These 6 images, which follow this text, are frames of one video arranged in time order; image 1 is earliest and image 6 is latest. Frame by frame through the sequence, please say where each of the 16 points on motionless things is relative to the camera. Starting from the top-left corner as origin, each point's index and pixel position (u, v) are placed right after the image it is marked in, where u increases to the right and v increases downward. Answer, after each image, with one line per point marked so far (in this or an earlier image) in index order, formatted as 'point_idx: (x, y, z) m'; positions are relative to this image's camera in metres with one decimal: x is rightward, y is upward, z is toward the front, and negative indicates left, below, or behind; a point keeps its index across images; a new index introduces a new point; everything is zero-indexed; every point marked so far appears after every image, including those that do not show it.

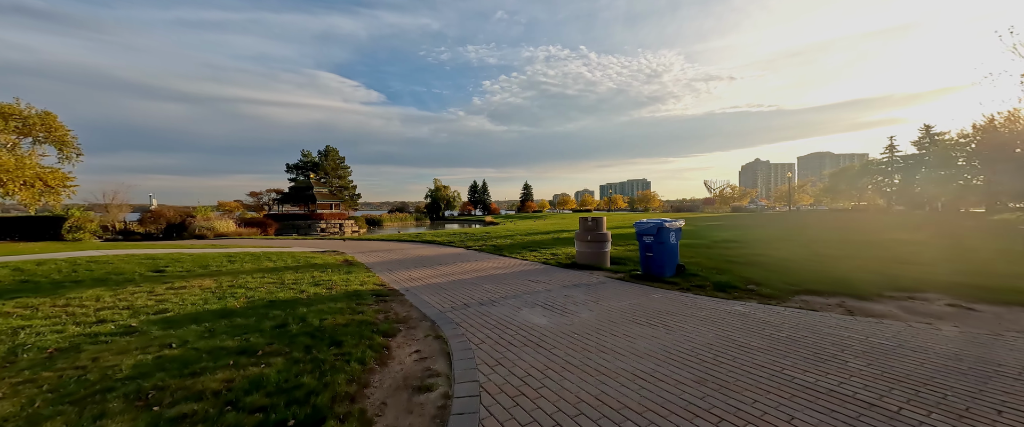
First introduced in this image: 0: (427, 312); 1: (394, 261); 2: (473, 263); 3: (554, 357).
0: (-1.3, -1.5, +5.1) m
1: (-4.0, -1.6, +11.2) m
2: (-1.2, -1.5, +9.9) m
3: (+0.4, -1.5, +3.5) m
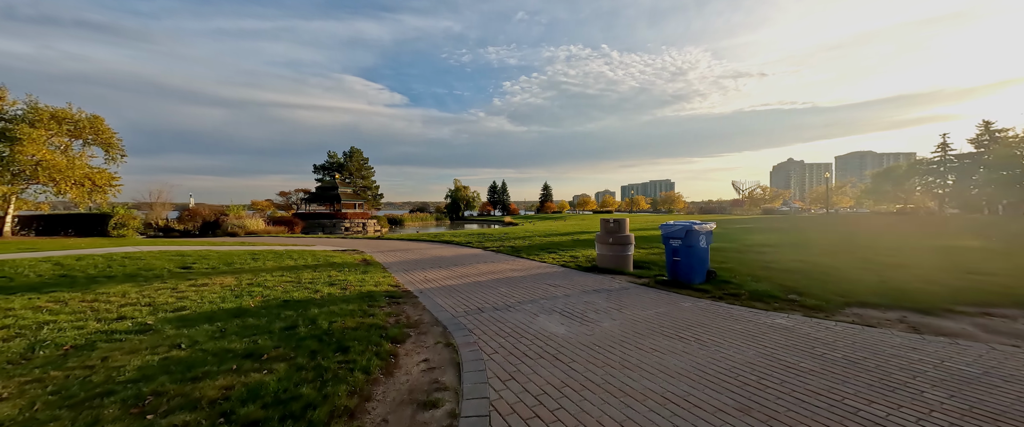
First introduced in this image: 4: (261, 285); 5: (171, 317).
0: (-1.1, -1.5, +4.9) m
1: (-3.4, -1.6, +11.1) m
2: (-0.6, -1.5, +9.7) m
3: (+0.6, -1.5, +3.2) m
4: (-5.1, -1.4, +6.8) m
5: (-4.7, -1.4, +4.6) m
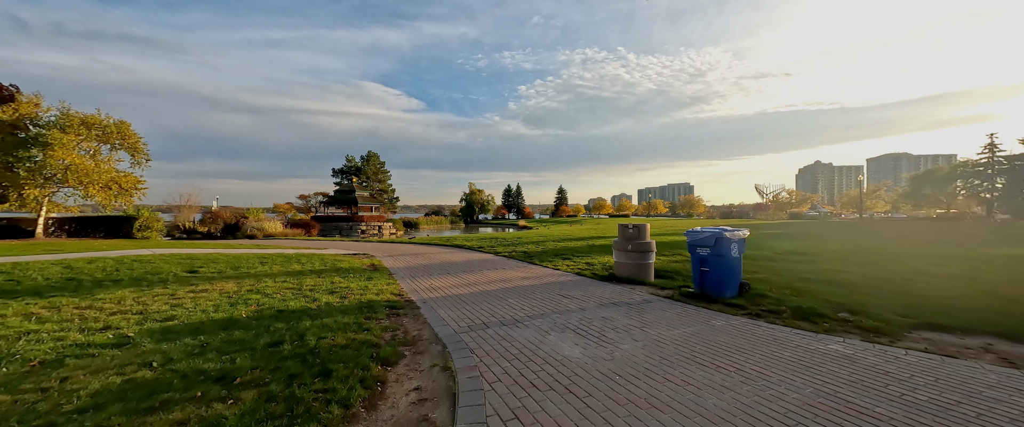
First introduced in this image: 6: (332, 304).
0: (-1.0, -1.6, +4.4) m
1: (-3.0, -1.7, +10.8) m
2: (-0.3, -1.6, +9.2) m
3: (+0.6, -1.6, +2.7) m
4: (-4.9, -1.5, +6.5) m
5: (-4.6, -1.5, +4.3) m
6: (-3.0, -1.5, +5.5) m
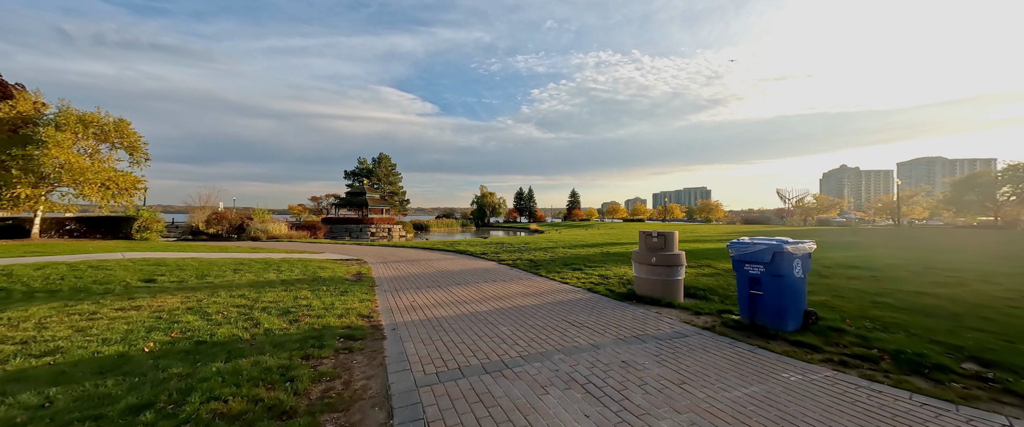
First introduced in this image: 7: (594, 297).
0: (-1.1, -1.6, +3.1) m
1: (-2.9, -1.8, +9.6) m
2: (-0.3, -1.7, +7.9) m
3: (+0.4, -1.6, +1.3) m
4: (-4.9, -1.5, +5.4) m
5: (-4.7, -1.5, +3.2) m
6: (-3.1, -1.5, +4.3) m
7: (+1.7, -1.7, +6.8) m
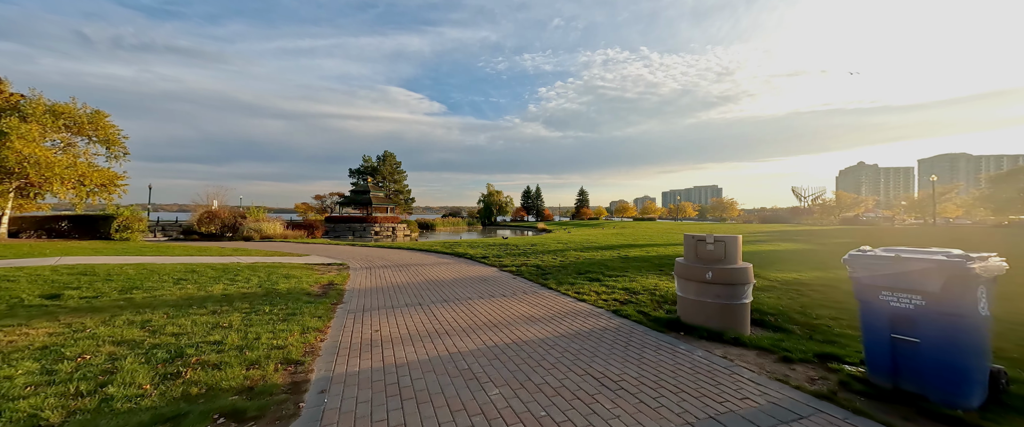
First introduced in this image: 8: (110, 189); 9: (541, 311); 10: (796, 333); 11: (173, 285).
0: (-1.2, -1.6, +1.4) m
1: (-2.8, -1.7, +7.9) m
2: (-0.3, -1.7, +6.2) m
3: (+0.3, -1.6, -0.4) m
4: (-5.0, -1.5, +3.7) m
5: (-4.8, -1.5, +1.5) m
6: (-3.1, -1.5, +2.6) m
7: (+1.7, -1.6, +5.0) m
8: (-22.3, +1.3, +18.7) m
9: (+0.5, -1.6, +5.7) m
10: (+3.7, -1.5, +4.4) m
11: (-7.2, -1.5, +7.2) m
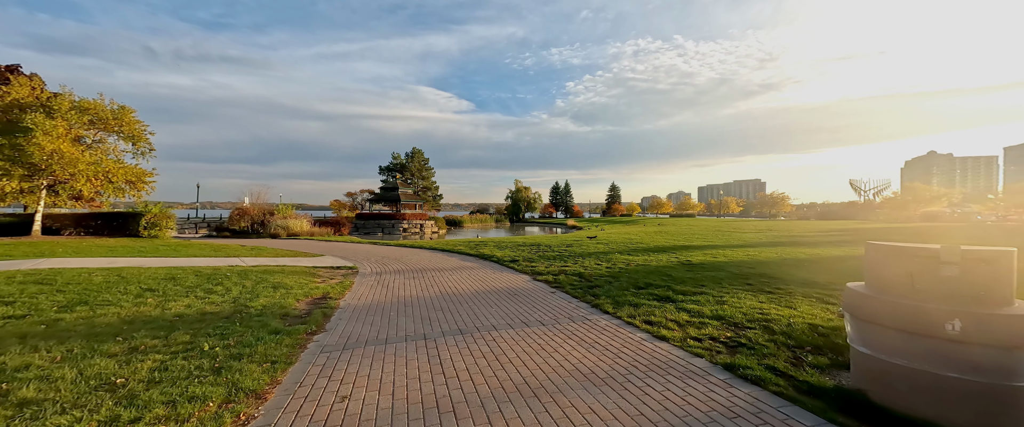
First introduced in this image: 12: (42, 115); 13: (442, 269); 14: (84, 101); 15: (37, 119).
0: (-1.0, -1.6, -0.4) m
1: (-2.1, -1.7, +6.2) m
2: (+0.3, -1.6, +4.2) m
3: (+0.3, -1.6, -2.4) m
4: (-4.6, -1.5, +2.2) m
5: (-4.6, -1.5, 0.0) m
6: (-2.8, -1.5, +1.0) m
7: (+2.1, -1.6, +2.9) m
8: (-20.7, +1.5, +18.5) m
9: (+1.0, -1.6, +3.7) m
10: (+4.1, -1.5, +2.1) m
11: (-6.6, -1.4, +5.8) m
12: (-21.2, +4.4, +15.1) m
13: (-2.1, -1.6, +10.3) m
14: (-21.4, +5.6, +16.8) m
15: (-20.8, +4.1, +14.6) m
